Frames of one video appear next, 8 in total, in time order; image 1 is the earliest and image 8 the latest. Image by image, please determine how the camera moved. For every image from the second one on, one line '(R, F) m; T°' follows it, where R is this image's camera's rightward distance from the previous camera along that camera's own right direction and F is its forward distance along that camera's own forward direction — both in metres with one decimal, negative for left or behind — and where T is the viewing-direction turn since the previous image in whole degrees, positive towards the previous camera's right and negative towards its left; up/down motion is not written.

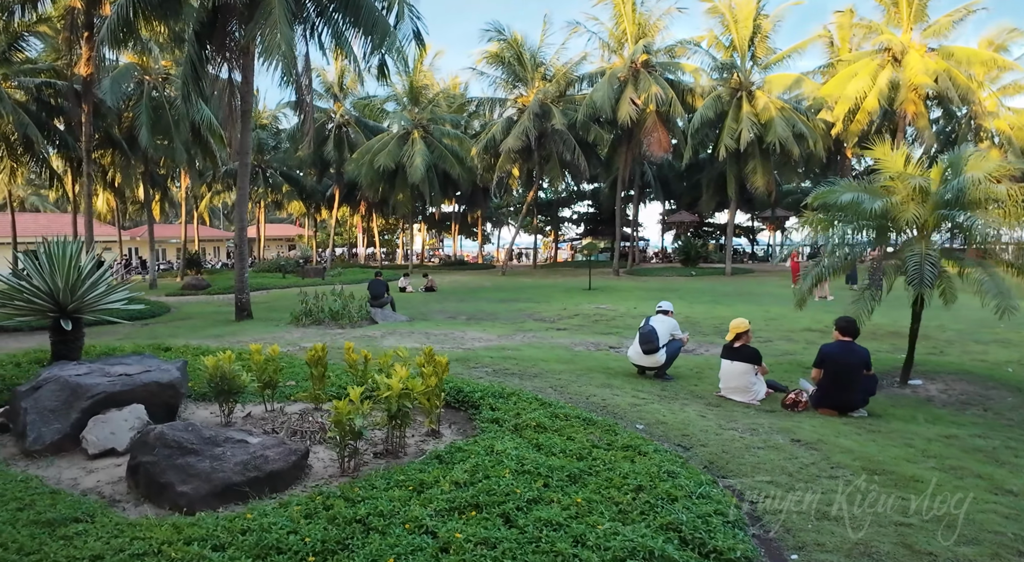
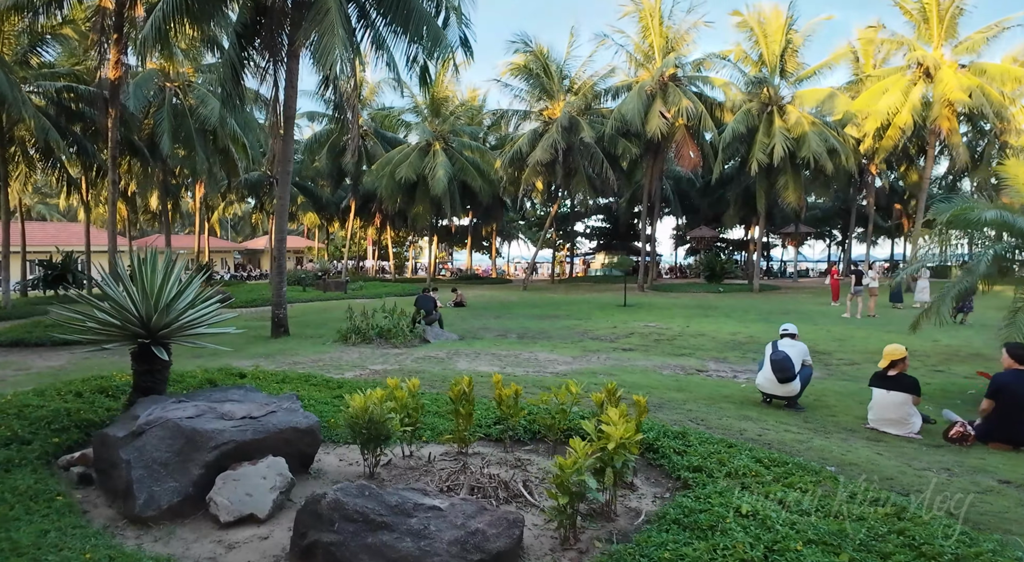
(-1.1, +0.8) m; 0°
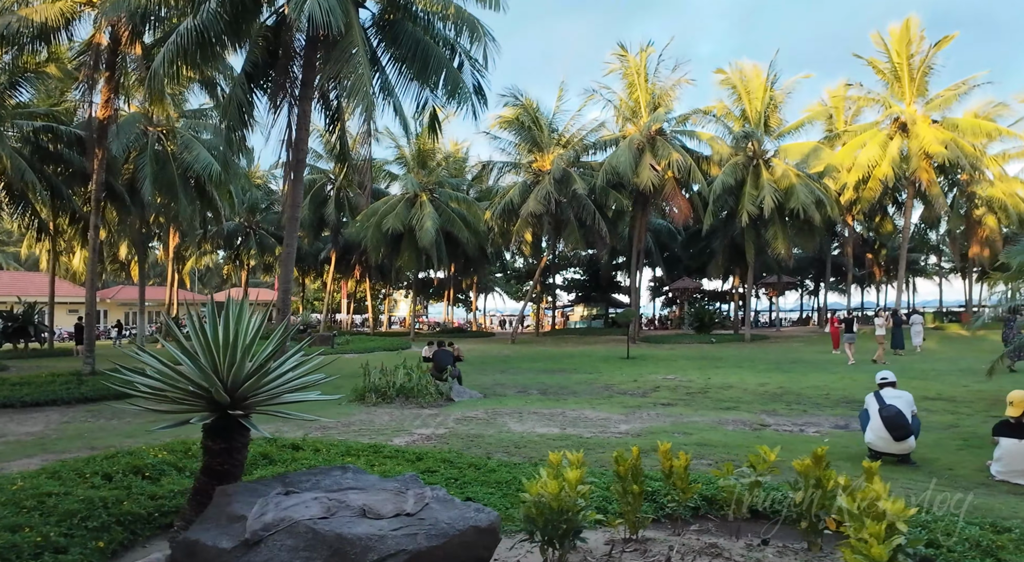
(-1.0, +0.7) m; +3°
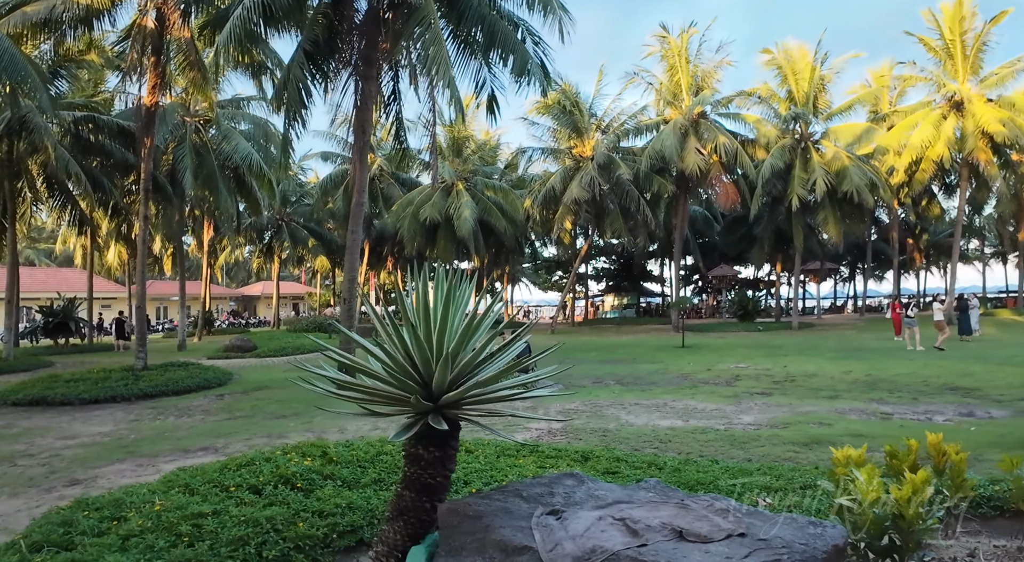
(-1.0, +0.6) m; -1°
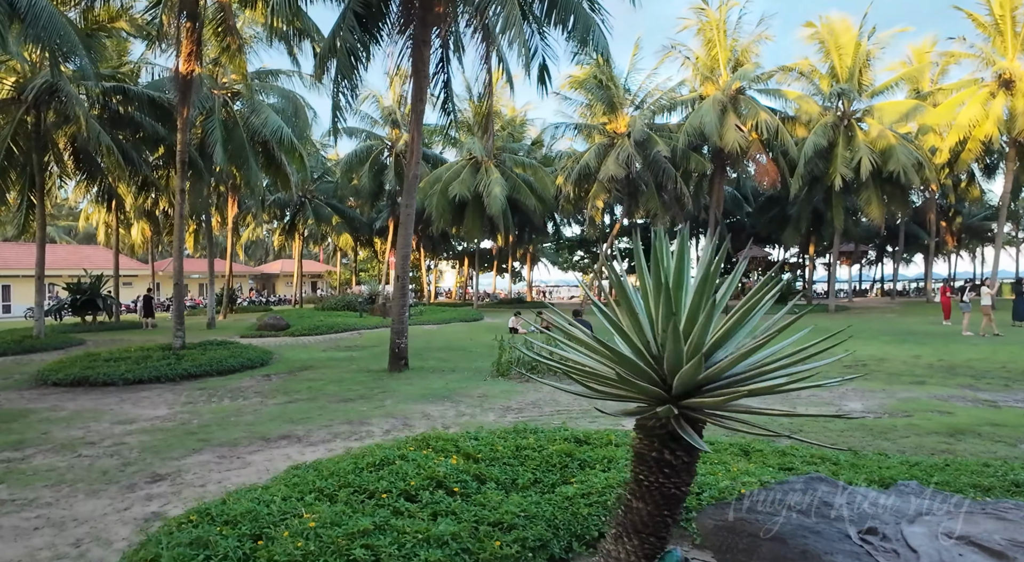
(-0.8, +0.6) m; -1°
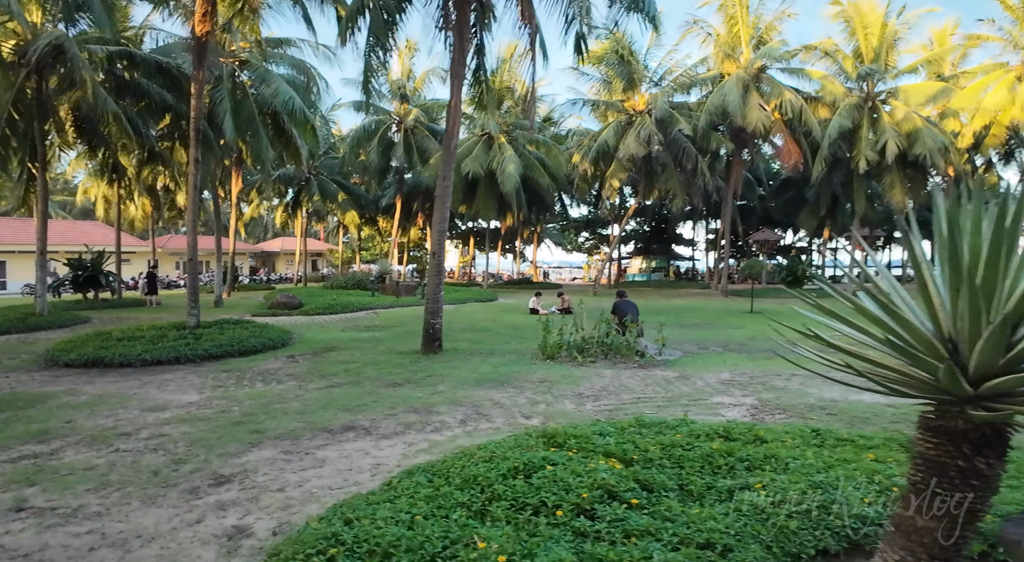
(-0.7, +0.6) m; +1°
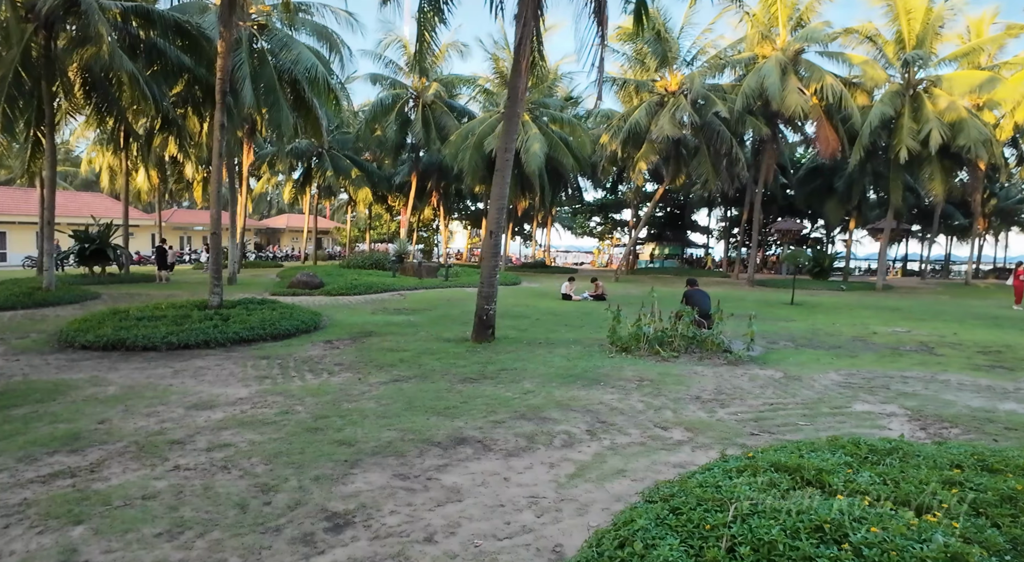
(-0.9, +0.9) m; 0°
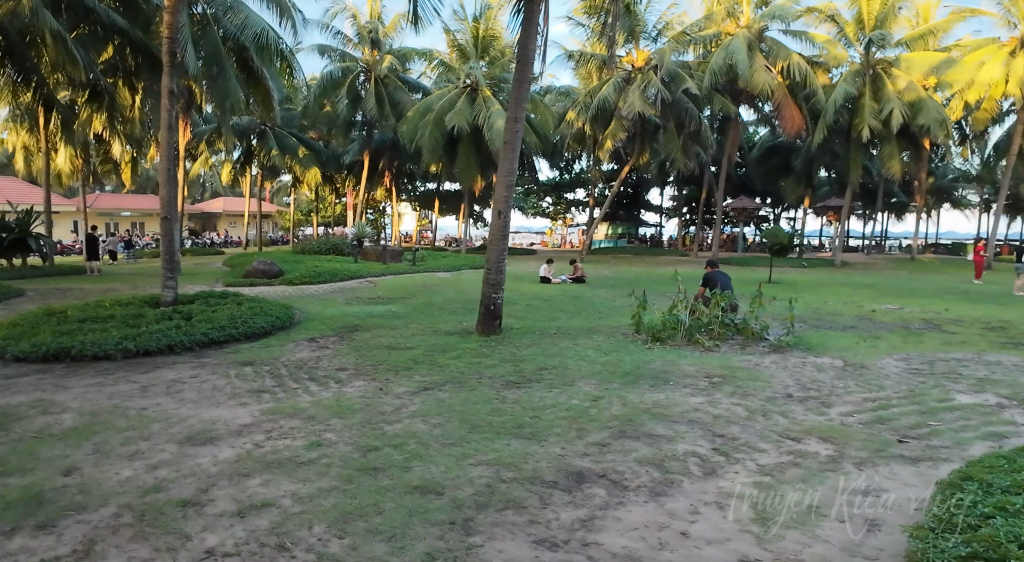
(-0.8, +0.9) m; +5°
